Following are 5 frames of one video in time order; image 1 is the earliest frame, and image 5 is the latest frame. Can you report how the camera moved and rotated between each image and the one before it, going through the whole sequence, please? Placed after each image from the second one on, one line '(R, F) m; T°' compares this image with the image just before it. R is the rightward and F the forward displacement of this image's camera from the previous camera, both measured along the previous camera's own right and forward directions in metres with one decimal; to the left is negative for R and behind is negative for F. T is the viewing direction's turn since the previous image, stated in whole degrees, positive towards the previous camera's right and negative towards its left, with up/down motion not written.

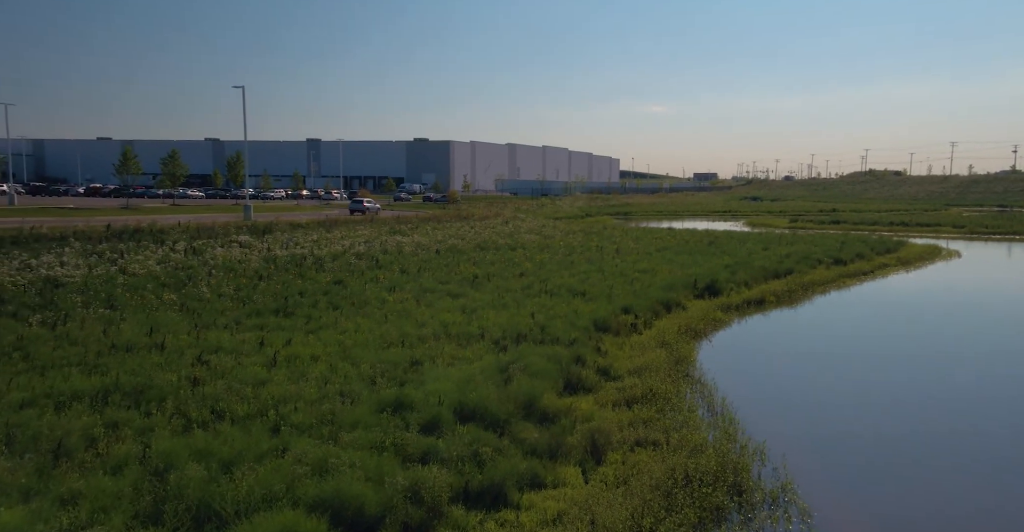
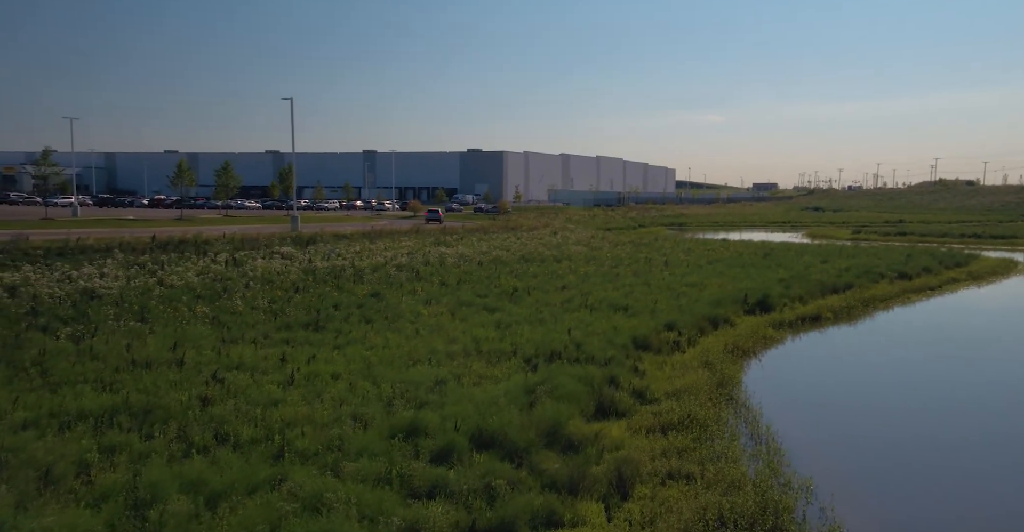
(+0.3, +0.5) m; -4°
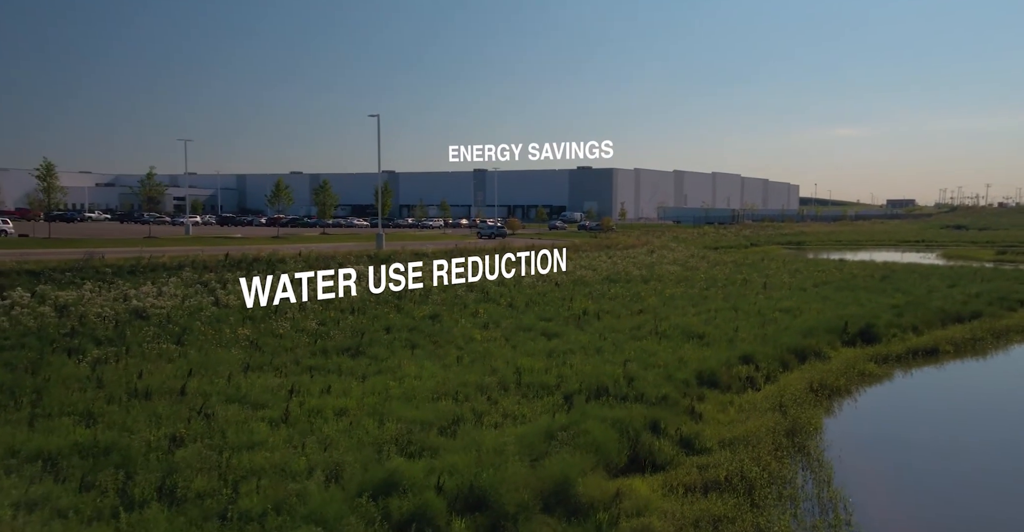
(+1.0, +1.3) m; -8°
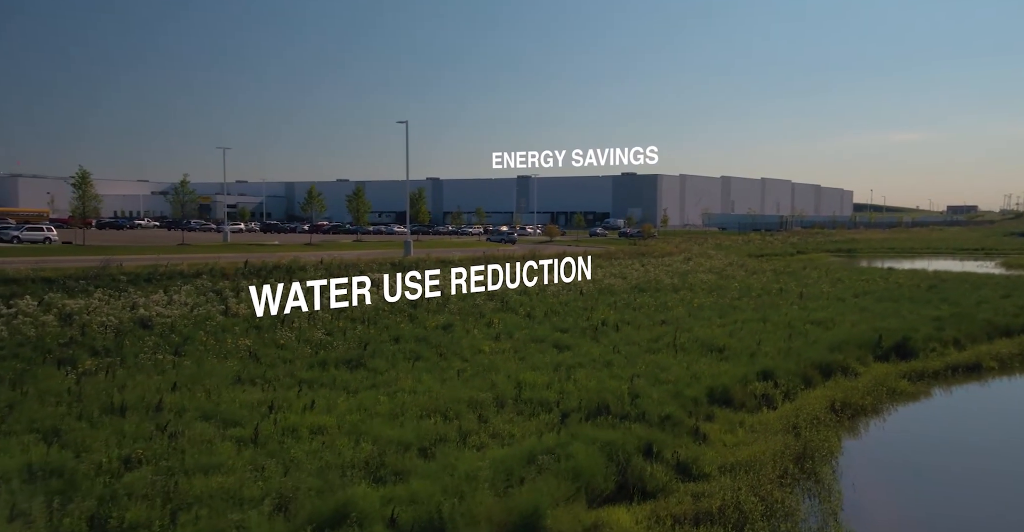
(+0.7, +0.5) m; -3°
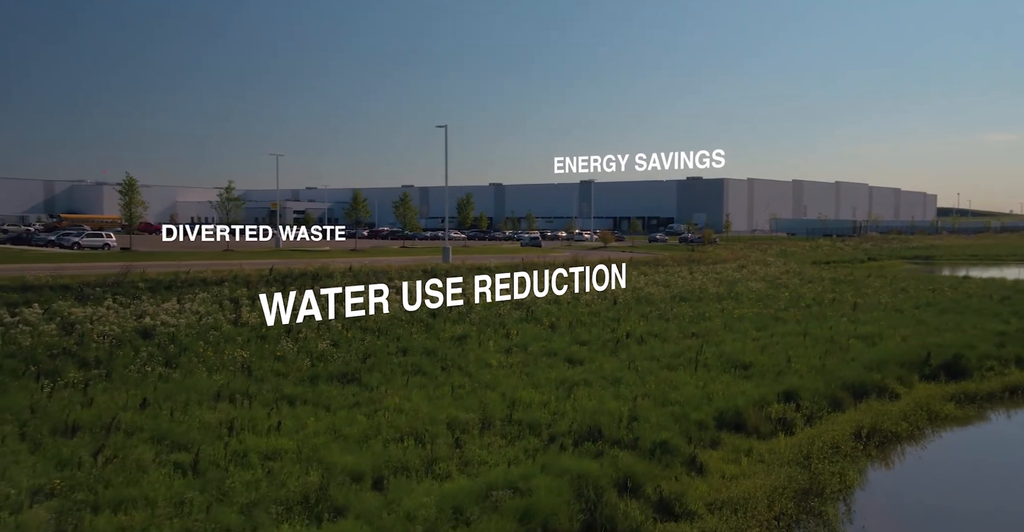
(+1.0, +0.8) m; -5°
